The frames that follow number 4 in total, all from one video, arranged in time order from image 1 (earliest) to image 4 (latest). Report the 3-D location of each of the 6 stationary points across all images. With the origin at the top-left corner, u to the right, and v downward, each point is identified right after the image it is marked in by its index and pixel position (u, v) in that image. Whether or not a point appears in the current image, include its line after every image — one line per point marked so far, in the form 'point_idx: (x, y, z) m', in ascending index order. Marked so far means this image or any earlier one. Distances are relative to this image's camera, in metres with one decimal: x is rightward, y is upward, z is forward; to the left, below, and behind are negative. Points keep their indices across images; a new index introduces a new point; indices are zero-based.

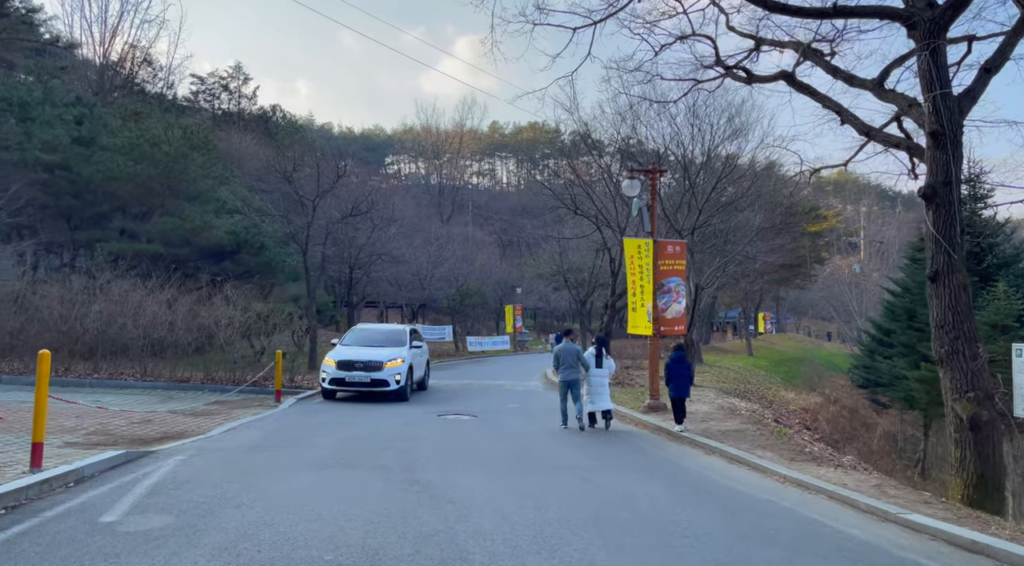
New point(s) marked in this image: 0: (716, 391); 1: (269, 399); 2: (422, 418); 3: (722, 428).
0: (+4.7, -2.5, +19.3) m
1: (-5.2, -2.5, +18.1) m
2: (-1.6, -2.4, +14.7) m
3: (+3.2, -2.2, +12.7) m
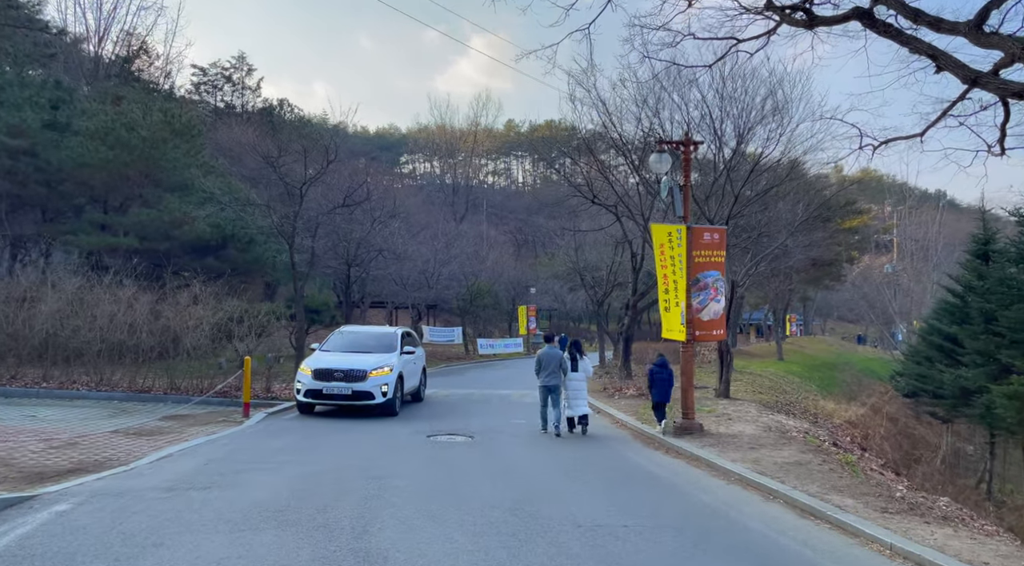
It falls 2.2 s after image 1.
0: (+4.8, -2.4, +16.6) m
1: (-5.1, -2.4, +15.7) m
2: (-1.5, -2.3, +12.2) m
3: (+3.2, -2.1, +10.1) m
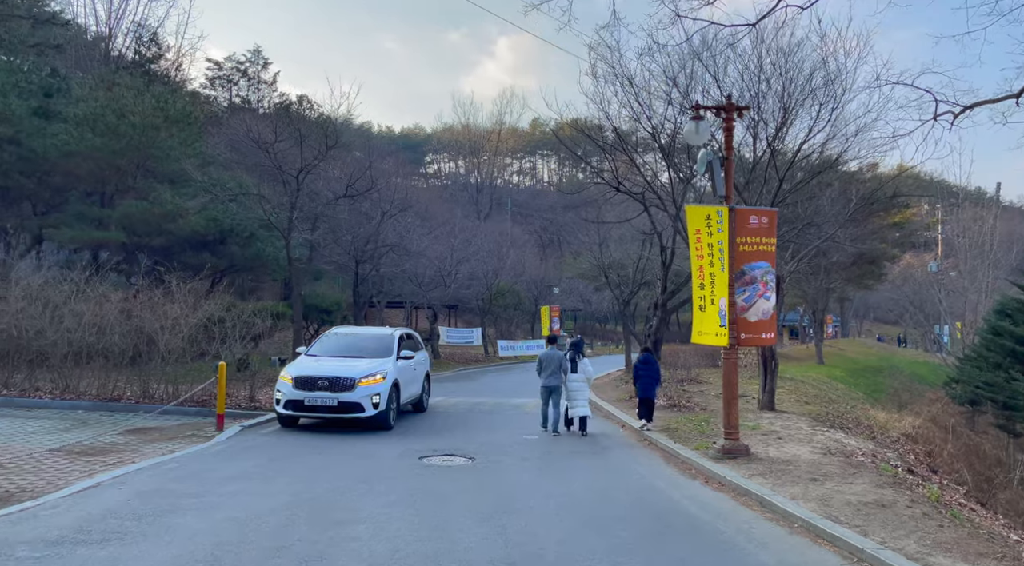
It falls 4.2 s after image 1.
0: (+5.0, -2.3, +14.4) m
1: (-4.9, -2.3, +13.8) m
2: (-1.5, -2.2, +10.2) m
3: (+3.2, -2.0, +7.9) m
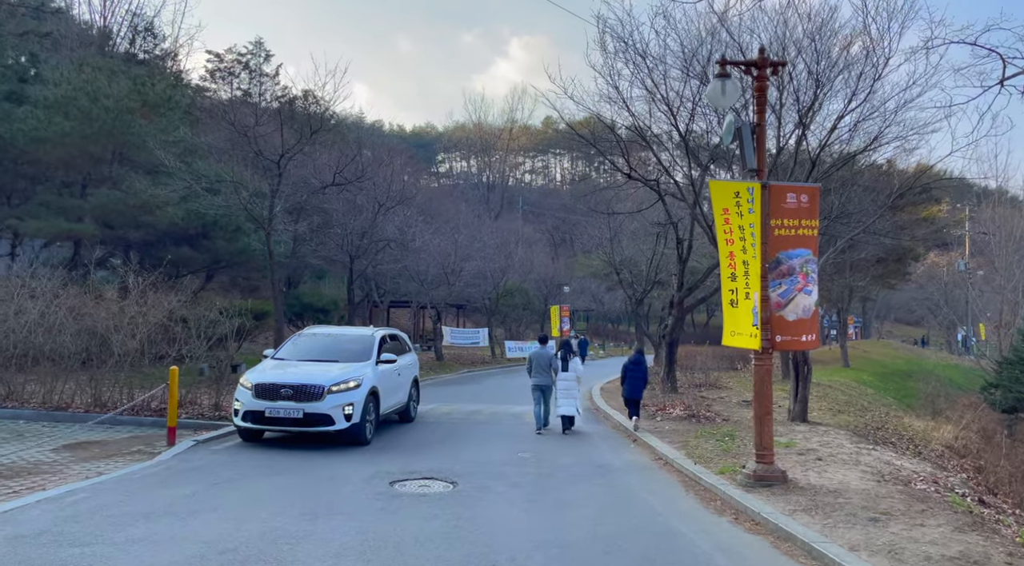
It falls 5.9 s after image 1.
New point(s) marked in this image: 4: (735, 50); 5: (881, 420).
0: (+5.0, -2.3, +12.6) m
1: (-5.0, -2.2, +12.1) m
2: (-1.6, -2.1, +8.4) m
3: (+3.0, -1.9, +6.1) m
4: (+4.2, +4.4, +15.9) m
5: (+7.9, -2.9, +17.9) m
